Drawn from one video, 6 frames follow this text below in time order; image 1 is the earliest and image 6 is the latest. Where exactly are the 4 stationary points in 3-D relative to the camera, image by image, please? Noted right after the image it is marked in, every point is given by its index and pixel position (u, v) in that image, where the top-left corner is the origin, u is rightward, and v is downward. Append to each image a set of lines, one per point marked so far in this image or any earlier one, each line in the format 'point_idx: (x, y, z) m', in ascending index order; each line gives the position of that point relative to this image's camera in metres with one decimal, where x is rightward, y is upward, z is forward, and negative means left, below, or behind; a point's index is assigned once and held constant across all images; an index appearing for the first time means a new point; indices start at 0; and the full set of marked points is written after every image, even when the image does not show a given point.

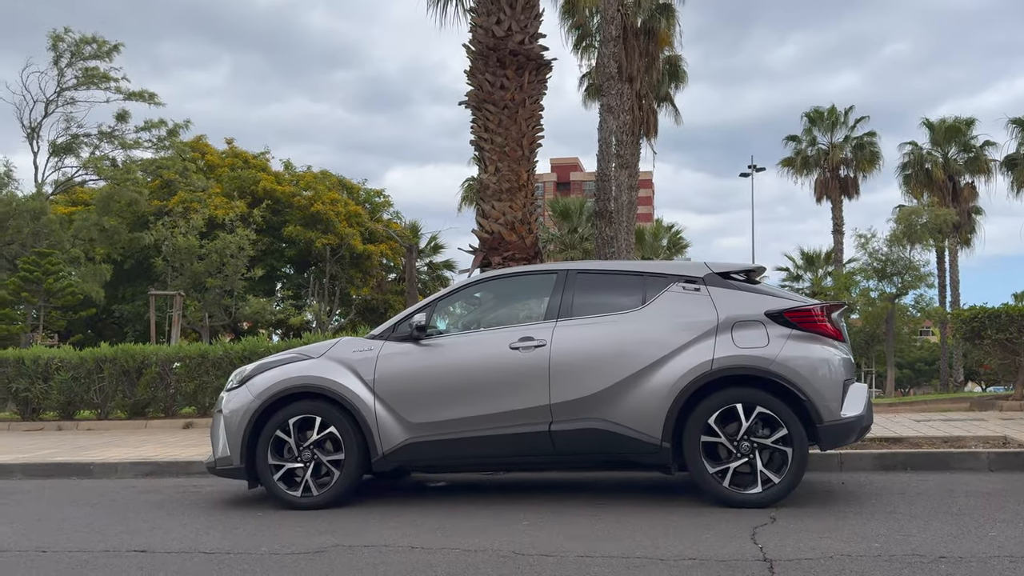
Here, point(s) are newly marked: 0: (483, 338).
0: (-0.2, -0.4, +5.8) m
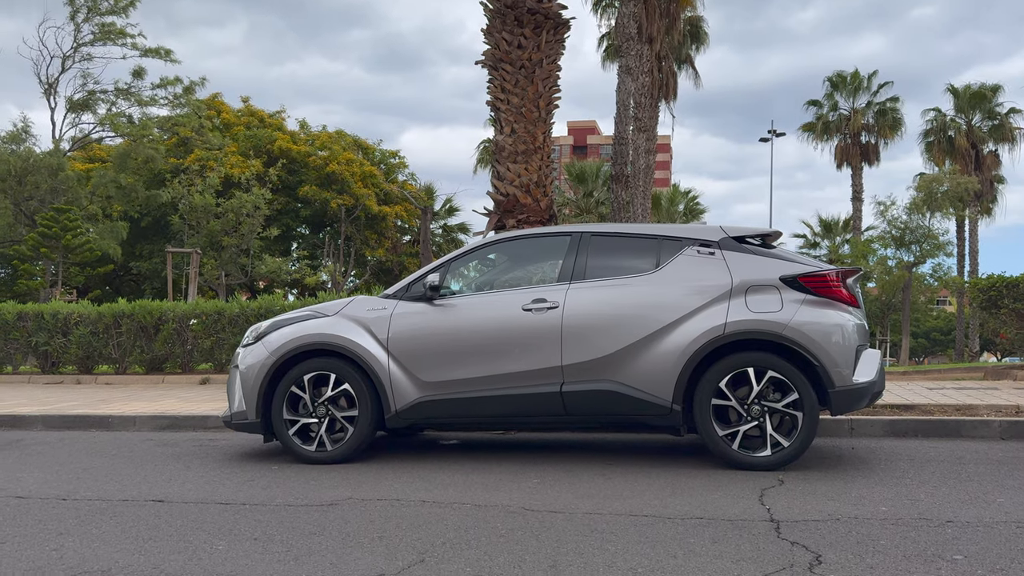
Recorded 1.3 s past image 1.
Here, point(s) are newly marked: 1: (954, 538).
0: (-0.1, -0.1, +5.8) m
1: (+1.9, -1.1, +3.6) m
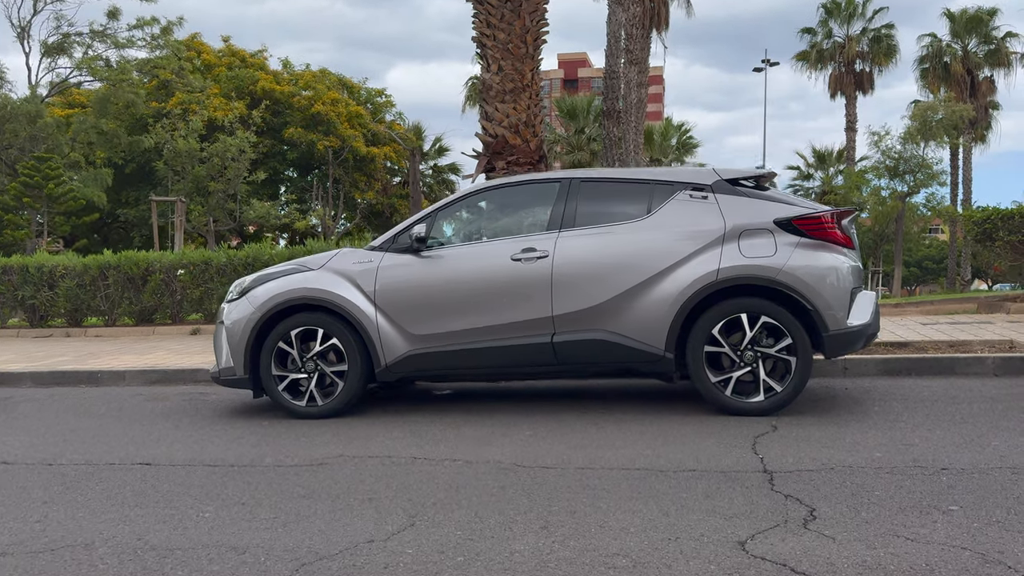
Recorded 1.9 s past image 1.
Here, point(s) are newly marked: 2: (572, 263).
0: (-0.2, +0.3, +5.7) m
1: (+1.9, -0.9, +3.6) m
2: (+0.4, +0.2, +5.5) m
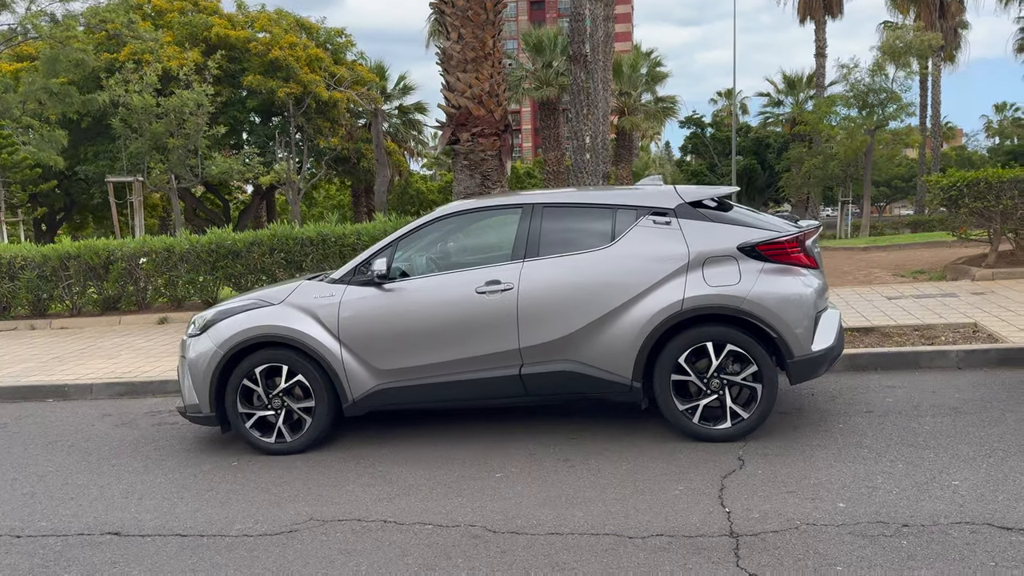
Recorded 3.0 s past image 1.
0: (-0.4, 0.0, +5.6) m
1: (+1.8, -1.2, +3.7) m
2: (+0.2, 0.0, +5.5) m
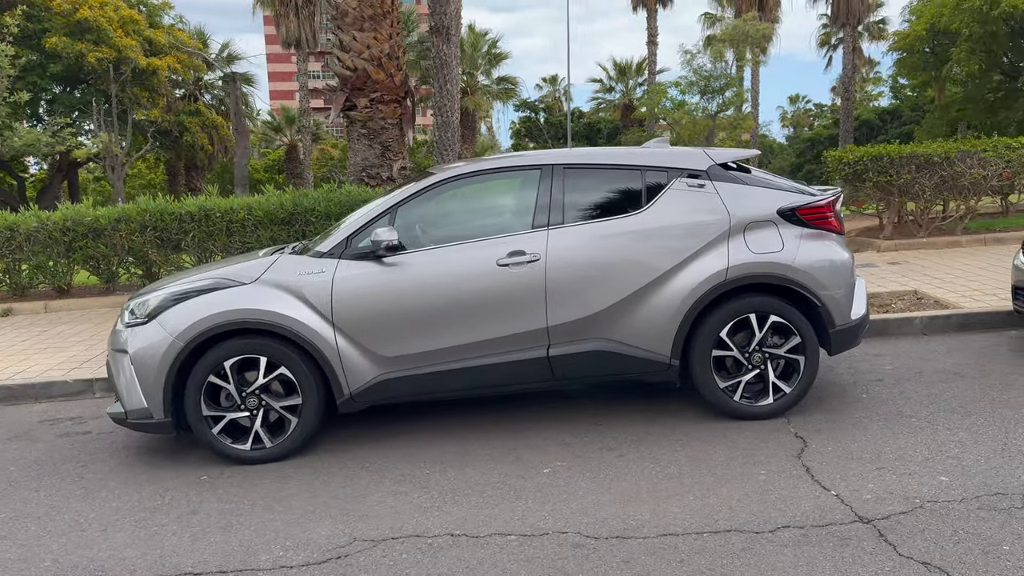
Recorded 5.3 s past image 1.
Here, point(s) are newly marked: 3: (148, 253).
0: (-0.3, +0.2, +4.9) m
1: (+2.3, -1.0, +3.5) m
2: (+0.3, +0.1, +4.9) m
3: (-4.4, +0.4, +10.2) m
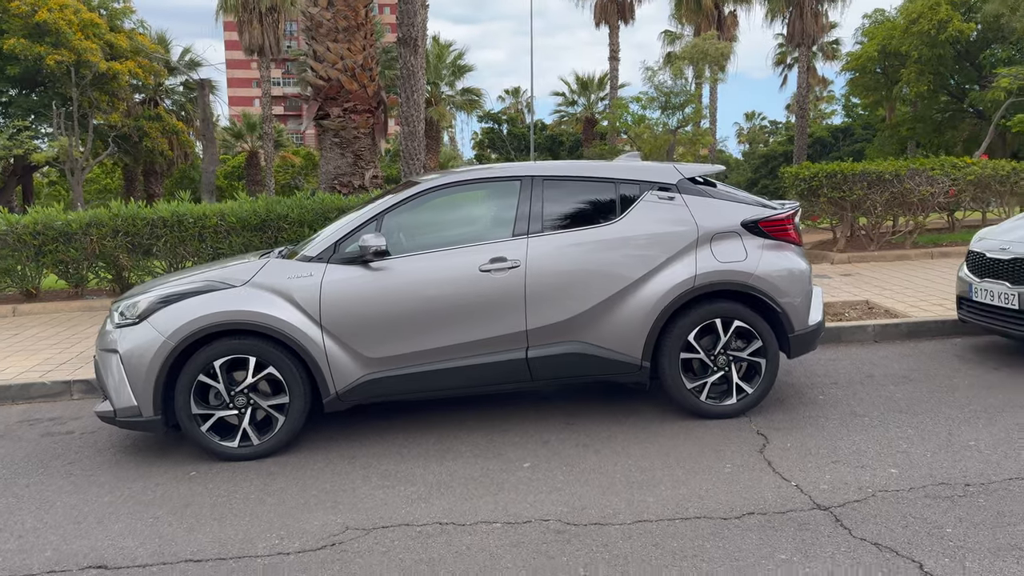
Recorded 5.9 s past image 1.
0: (-0.4, +0.2, +5.1) m
1: (+2.2, -1.0, +3.8) m
2: (+0.2, +0.1, +5.1) m
3: (-4.8, +0.4, +10.2) m
